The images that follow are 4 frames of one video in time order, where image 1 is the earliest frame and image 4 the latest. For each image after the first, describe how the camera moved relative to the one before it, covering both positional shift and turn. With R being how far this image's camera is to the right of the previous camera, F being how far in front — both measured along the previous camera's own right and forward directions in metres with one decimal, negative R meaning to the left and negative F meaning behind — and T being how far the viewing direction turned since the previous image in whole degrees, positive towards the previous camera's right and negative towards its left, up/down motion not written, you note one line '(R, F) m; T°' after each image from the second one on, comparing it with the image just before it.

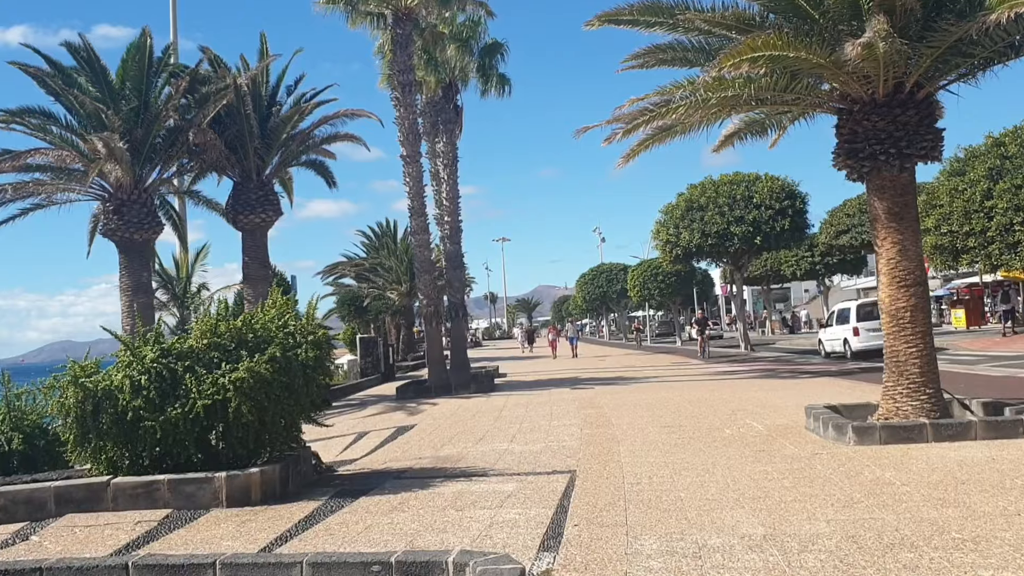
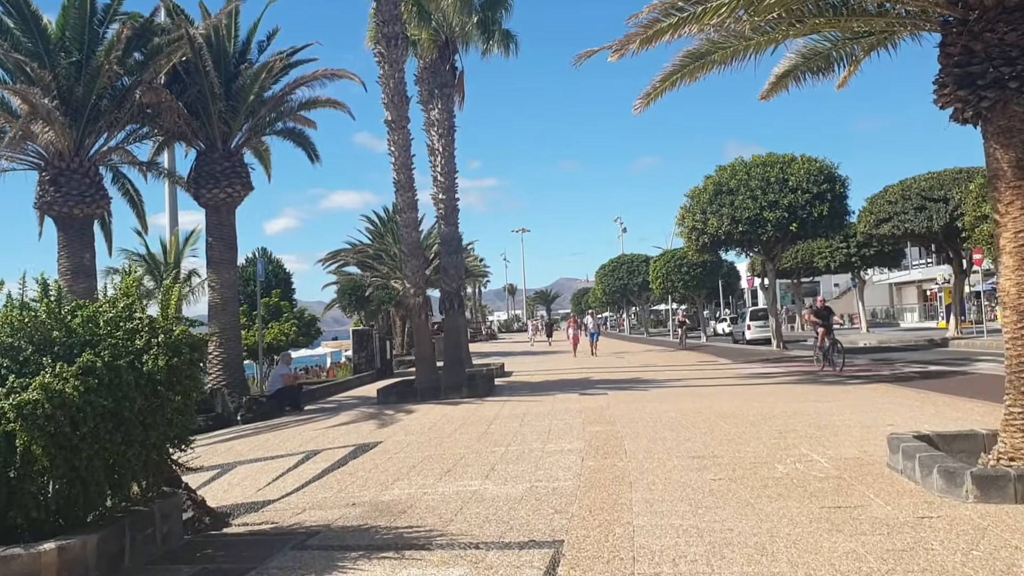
(+0.4, +2.7) m; -2°
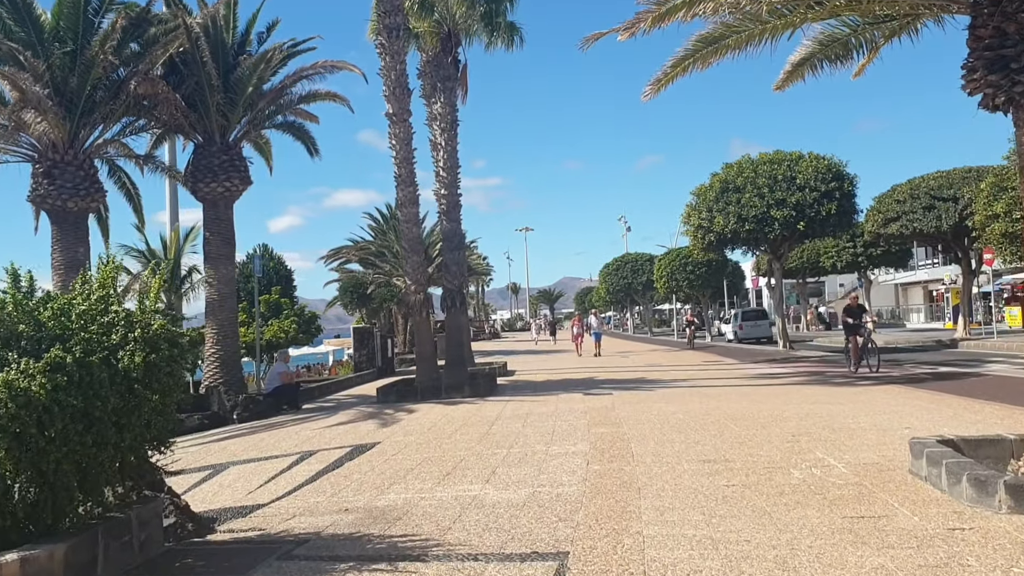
(0.0, +0.4) m; 0°
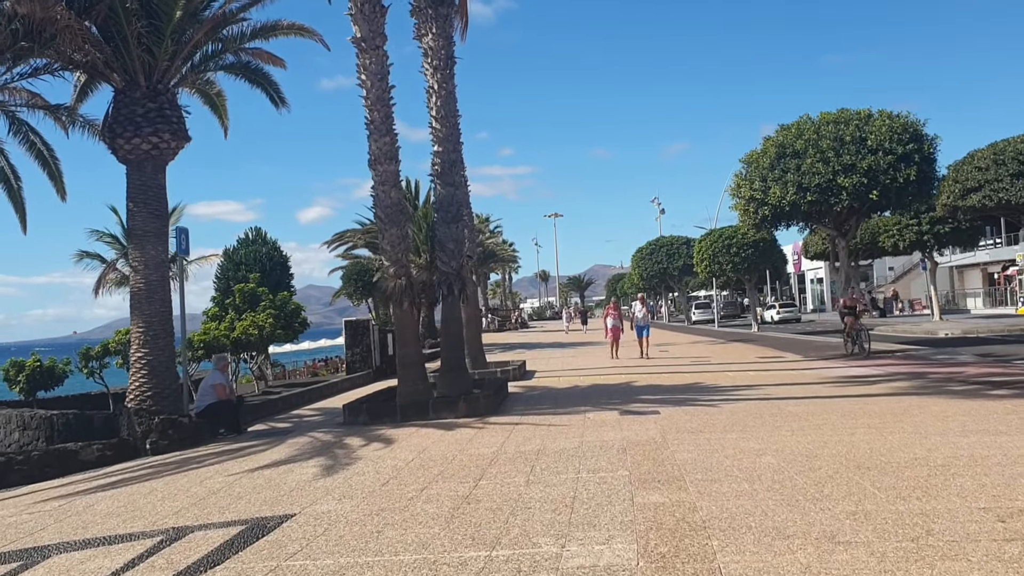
(+0.3, +4.1) m; -2°
